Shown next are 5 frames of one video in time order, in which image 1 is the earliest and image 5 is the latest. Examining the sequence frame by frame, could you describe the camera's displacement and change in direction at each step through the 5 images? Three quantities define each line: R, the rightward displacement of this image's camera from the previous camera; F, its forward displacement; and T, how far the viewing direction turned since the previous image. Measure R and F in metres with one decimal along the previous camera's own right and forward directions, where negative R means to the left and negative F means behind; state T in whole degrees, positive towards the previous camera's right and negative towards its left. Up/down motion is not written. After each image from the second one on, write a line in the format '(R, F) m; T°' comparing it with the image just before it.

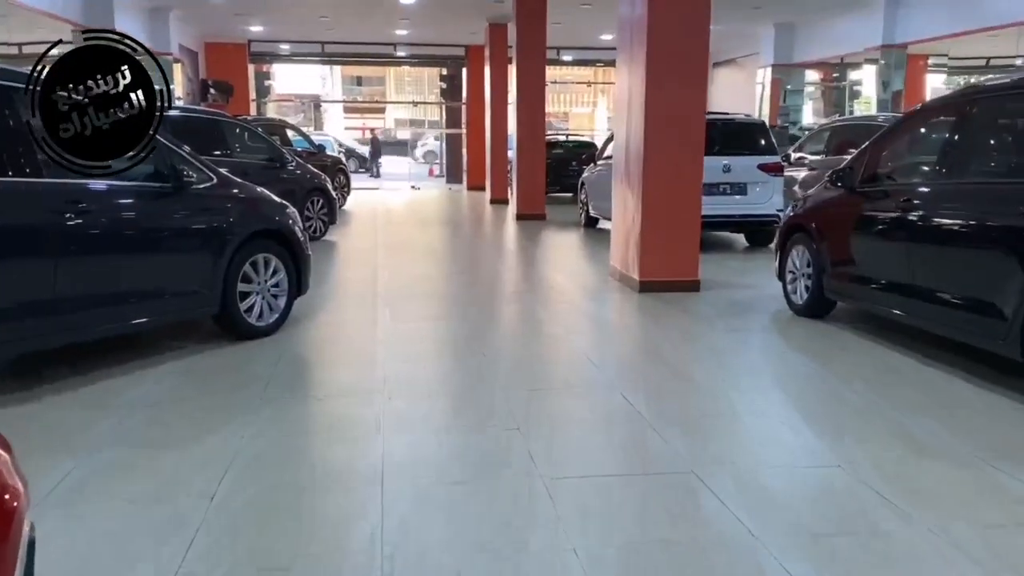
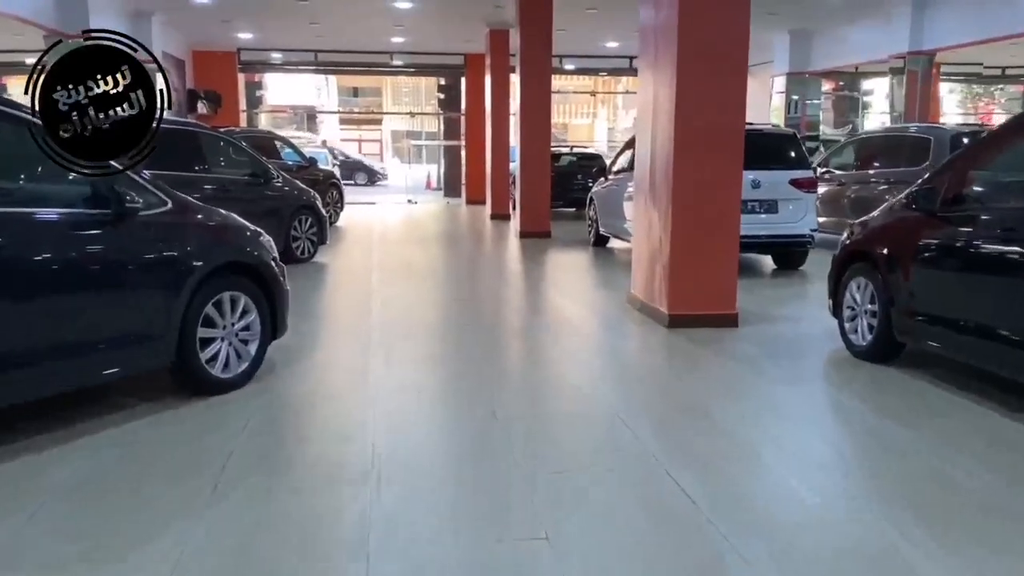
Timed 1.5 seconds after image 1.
(-0.1, +0.9) m; 0°
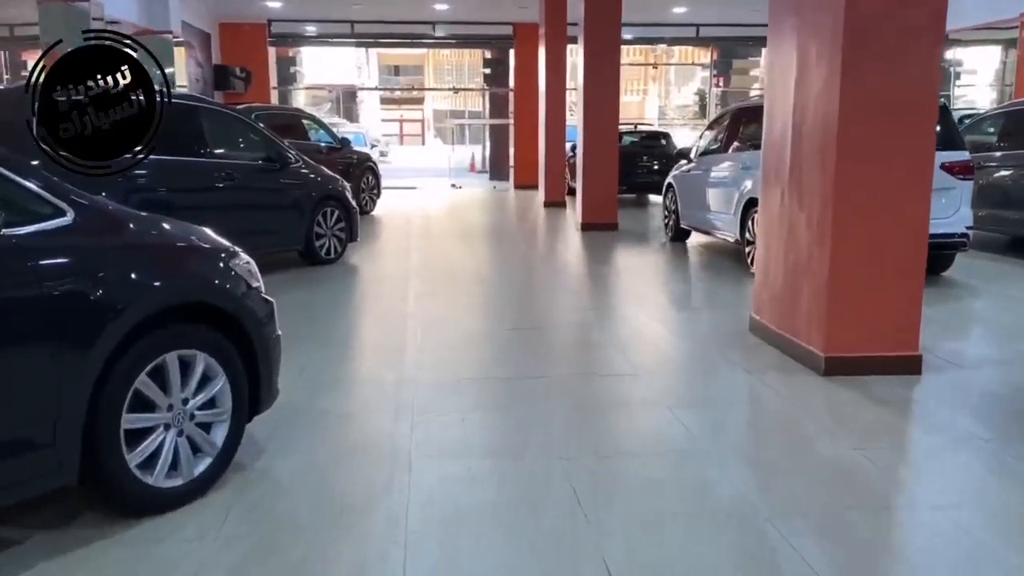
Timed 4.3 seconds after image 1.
(-0.3, +1.8) m; -3°
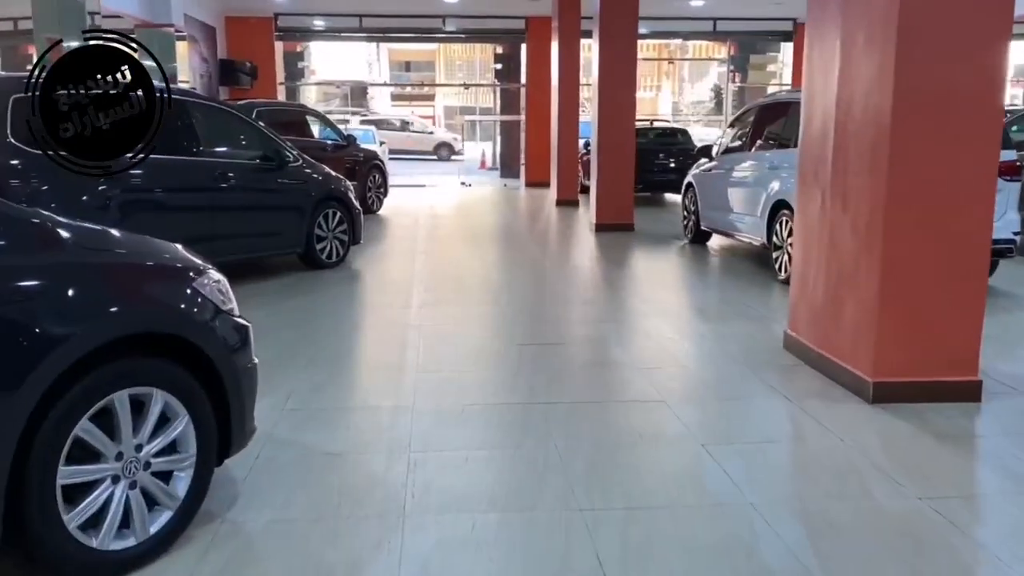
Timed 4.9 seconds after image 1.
(0.0, +0.5) m; -1°
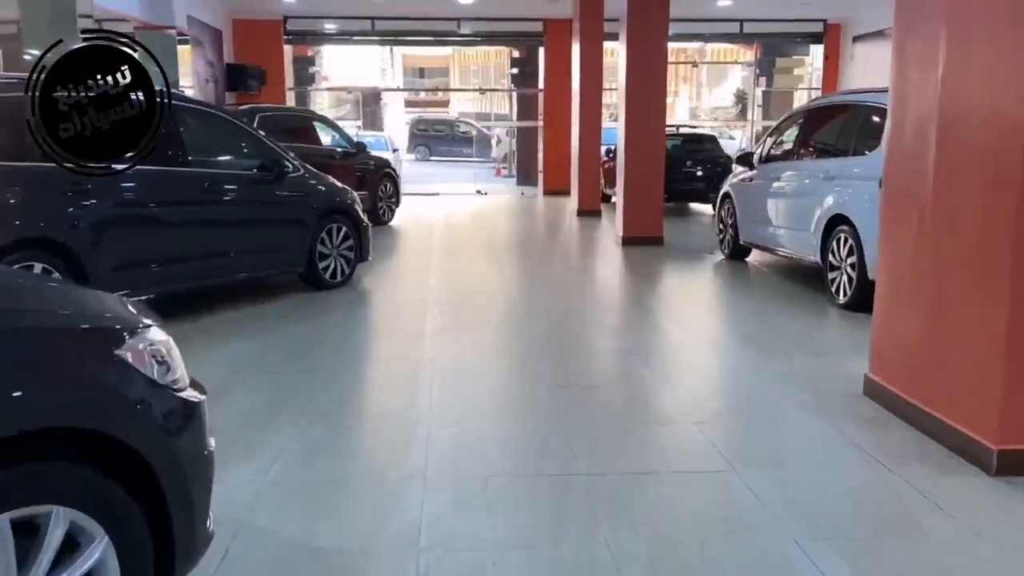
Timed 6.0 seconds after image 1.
(-0.1, +0.8) m; -1°
